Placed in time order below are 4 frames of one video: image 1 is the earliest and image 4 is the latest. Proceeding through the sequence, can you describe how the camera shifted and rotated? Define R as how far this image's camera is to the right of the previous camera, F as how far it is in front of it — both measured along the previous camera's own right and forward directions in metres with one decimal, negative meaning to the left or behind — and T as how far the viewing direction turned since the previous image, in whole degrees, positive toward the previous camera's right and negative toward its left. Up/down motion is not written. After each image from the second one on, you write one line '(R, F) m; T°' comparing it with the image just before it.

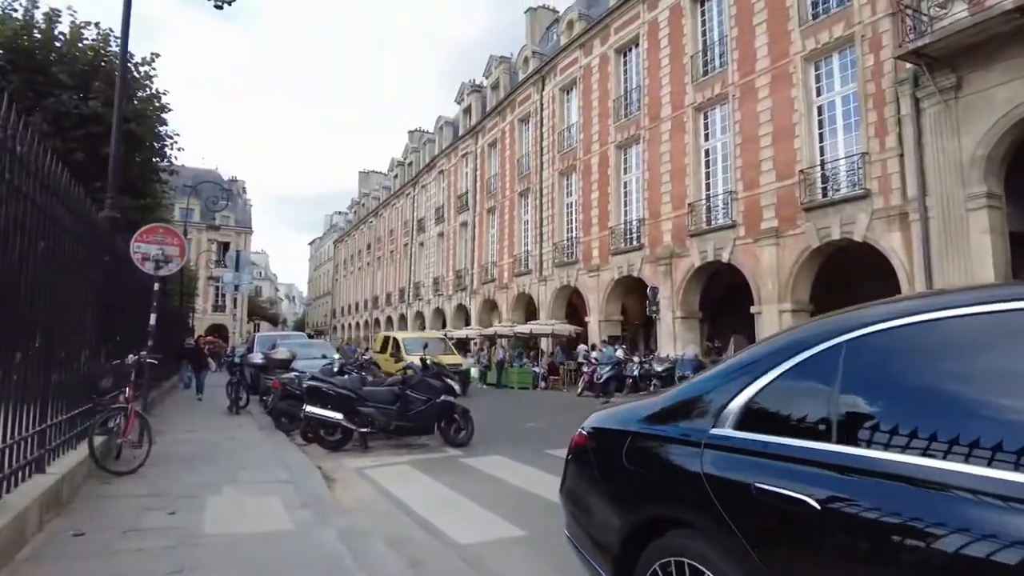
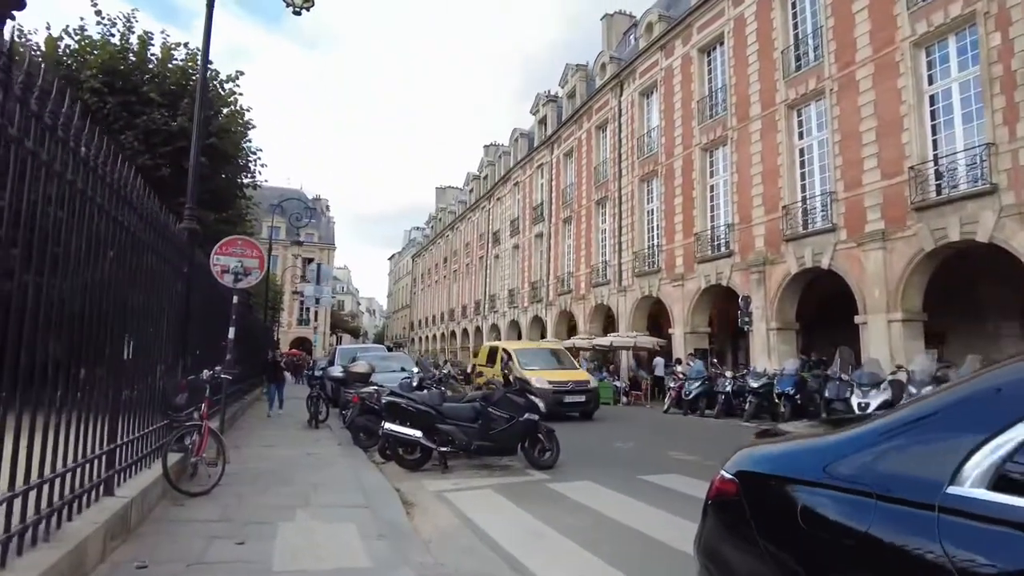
(-0.1, +0.6) m; -7°
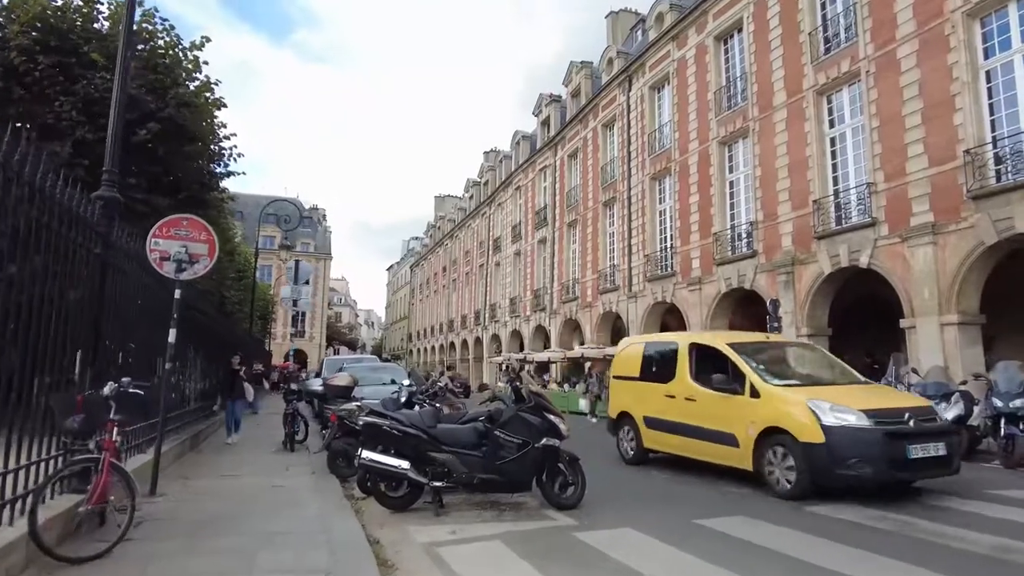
(-0.1, +1.6) m; 0°
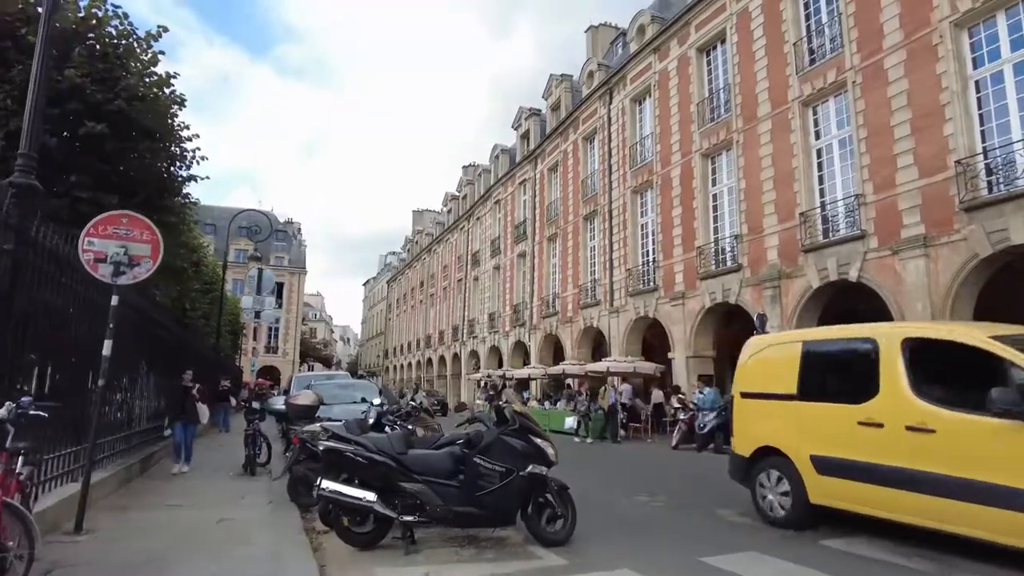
(0.0, +0.7) m; +2°
